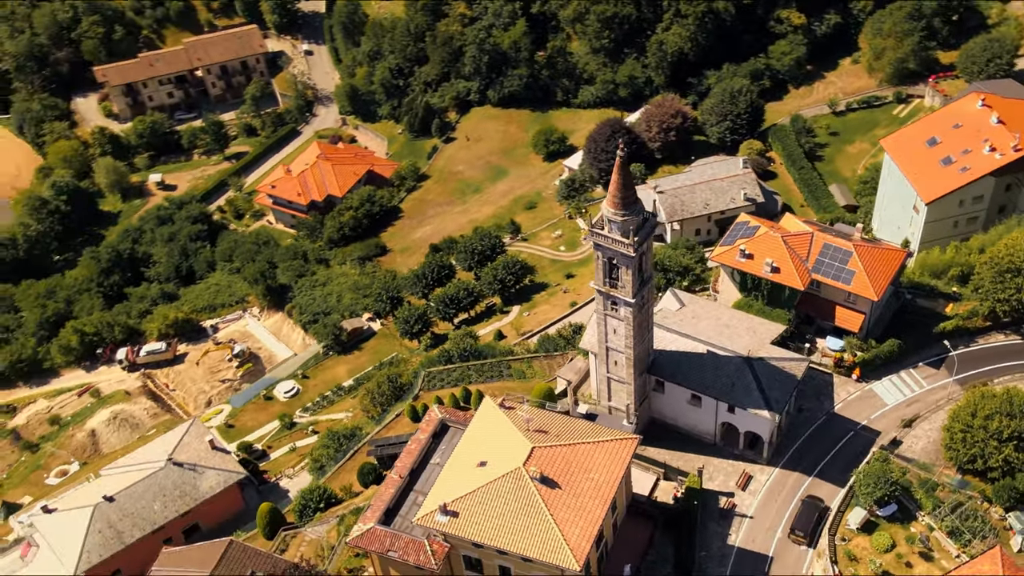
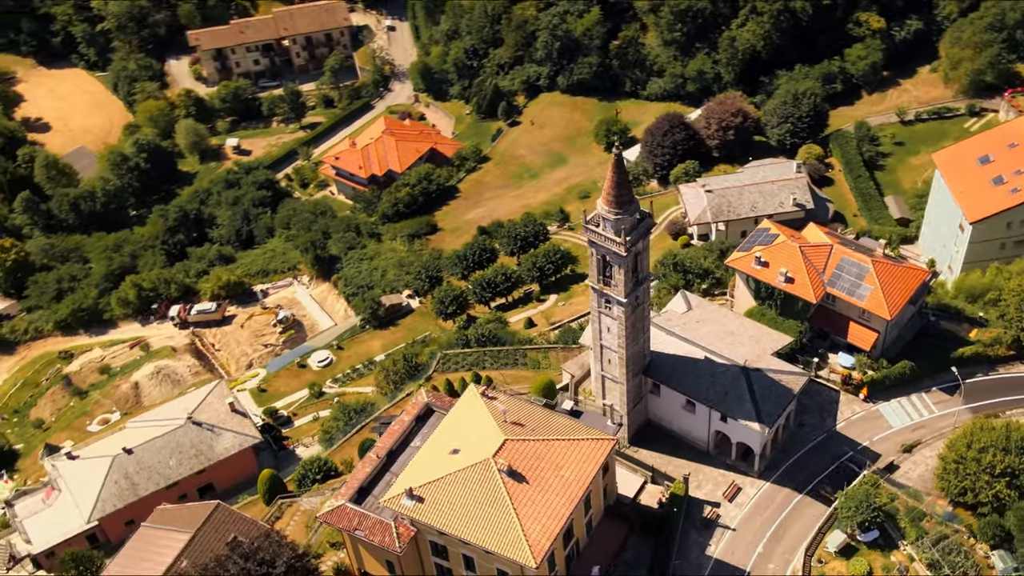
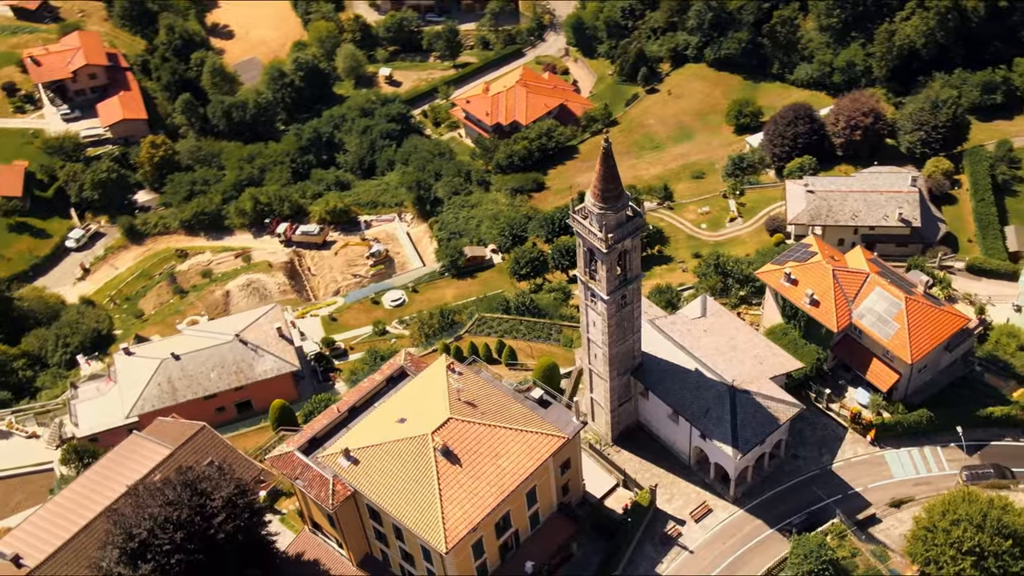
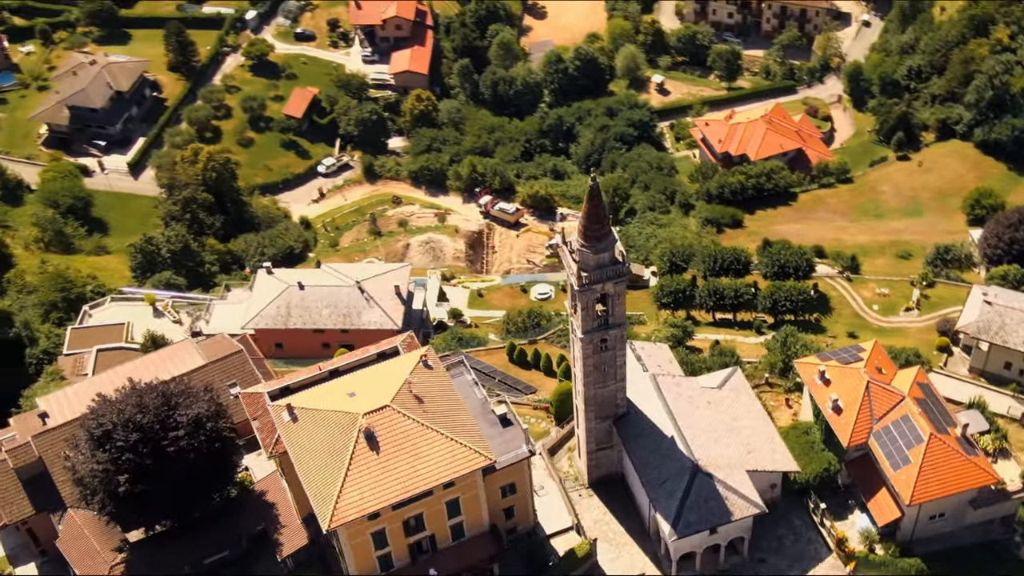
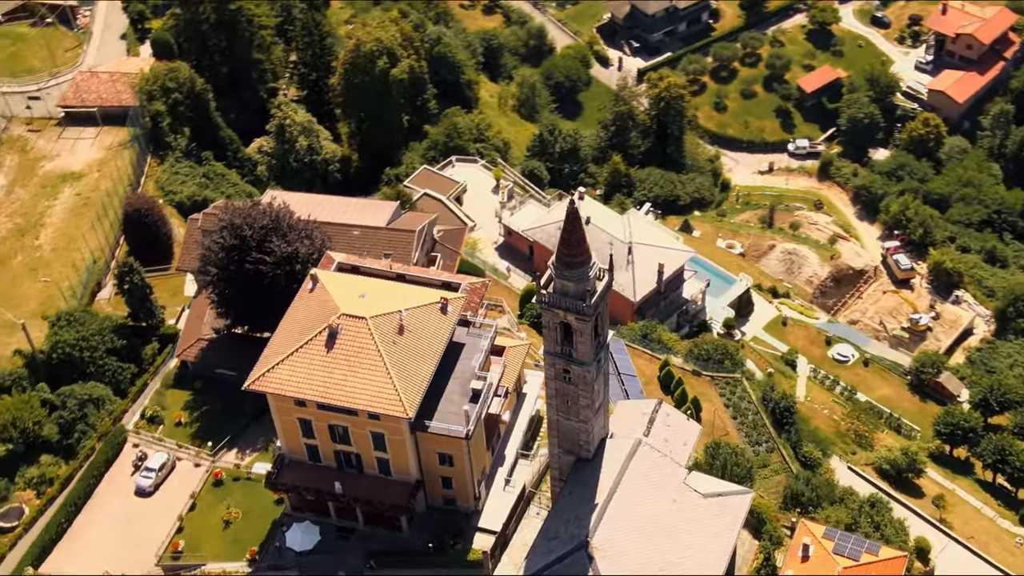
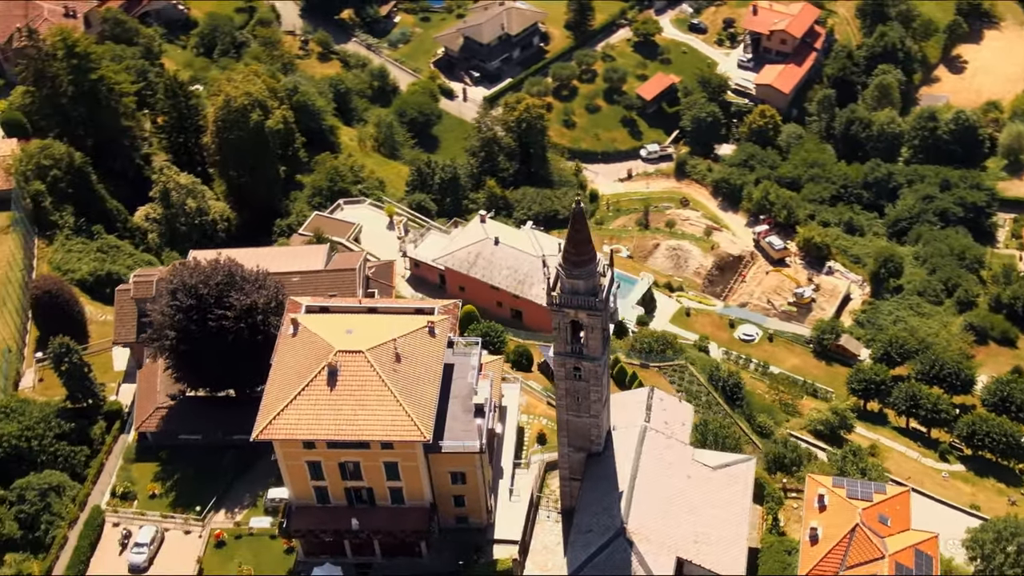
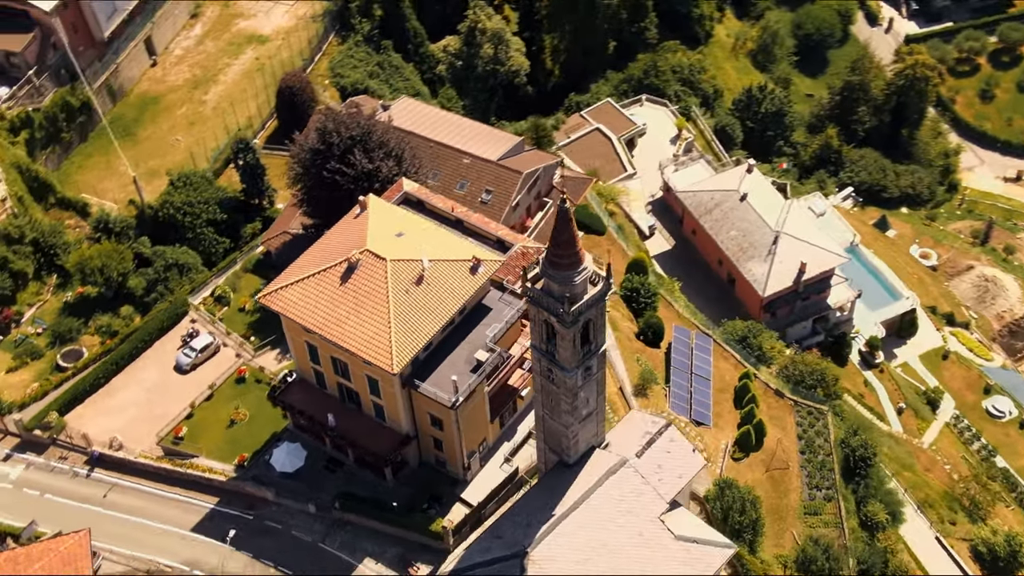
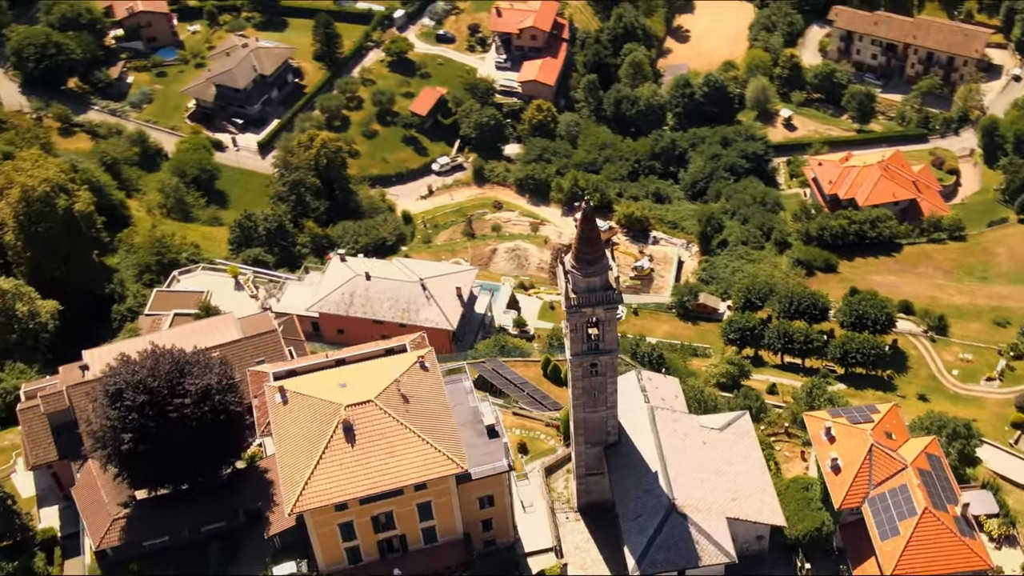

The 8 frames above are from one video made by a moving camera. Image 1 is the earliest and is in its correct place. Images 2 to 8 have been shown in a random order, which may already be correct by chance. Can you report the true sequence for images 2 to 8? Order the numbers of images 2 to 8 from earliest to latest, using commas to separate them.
2, 3, 4, 8, 6, 5, 7
